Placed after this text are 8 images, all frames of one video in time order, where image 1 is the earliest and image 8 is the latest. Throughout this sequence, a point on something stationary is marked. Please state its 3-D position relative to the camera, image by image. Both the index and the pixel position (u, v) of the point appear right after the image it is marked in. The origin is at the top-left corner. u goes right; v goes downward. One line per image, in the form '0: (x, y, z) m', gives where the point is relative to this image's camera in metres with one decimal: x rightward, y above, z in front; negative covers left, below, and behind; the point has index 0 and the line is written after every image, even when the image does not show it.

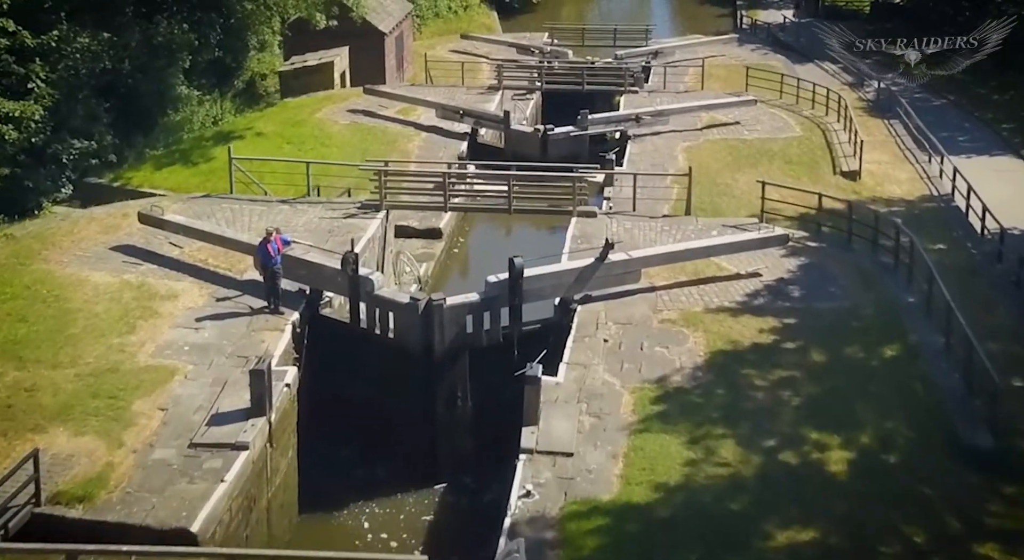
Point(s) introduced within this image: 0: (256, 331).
0: (-3.8, -0.8, +19.2) m
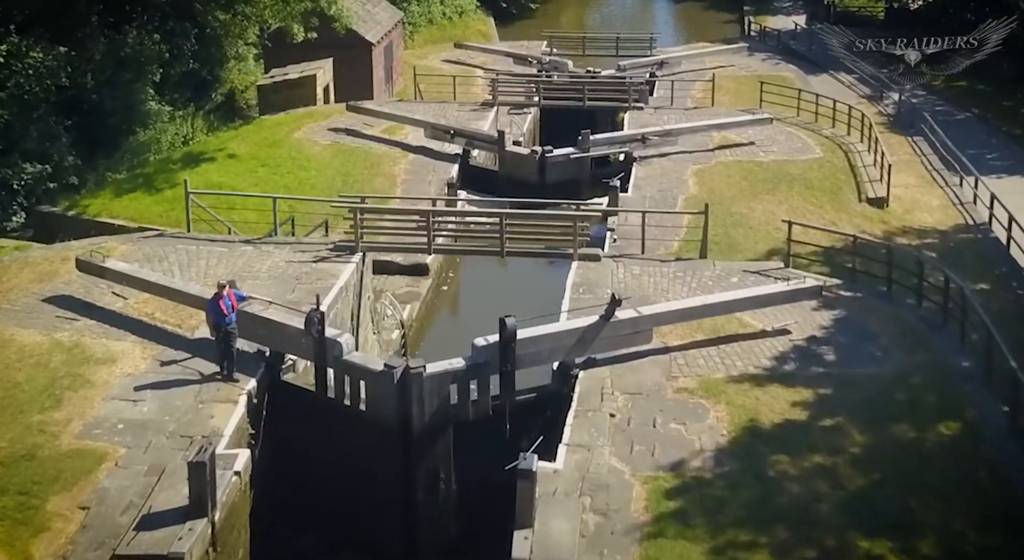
0: (-3.9, -1.6, +16.5) m
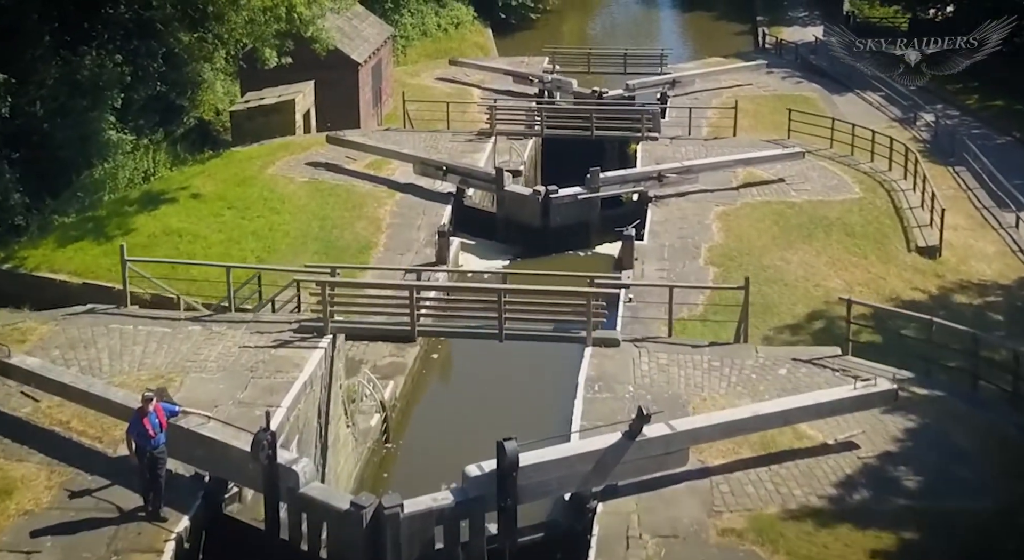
0: (-3.9, -2.7, +12.9) m
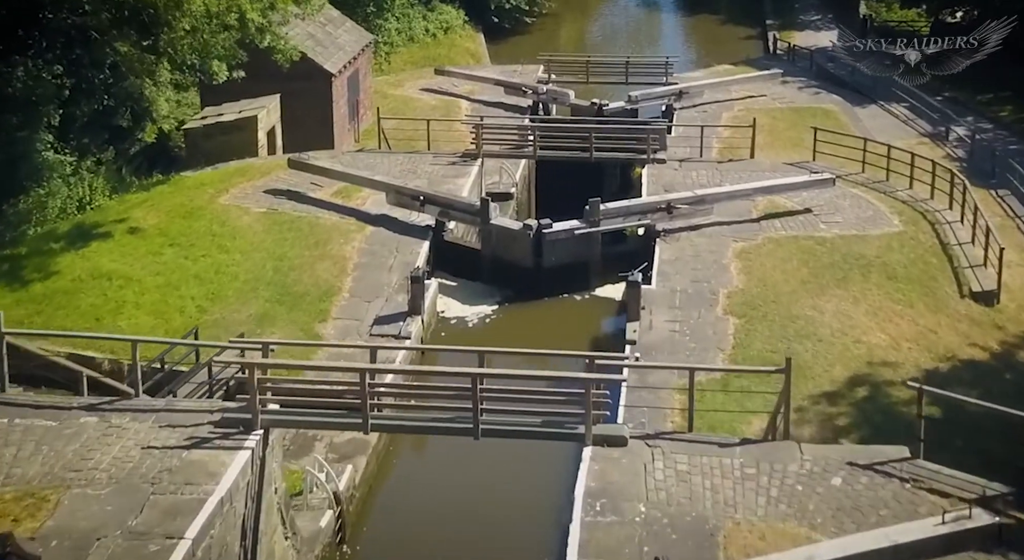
0: (-4.1, -3.6, +9.2) m
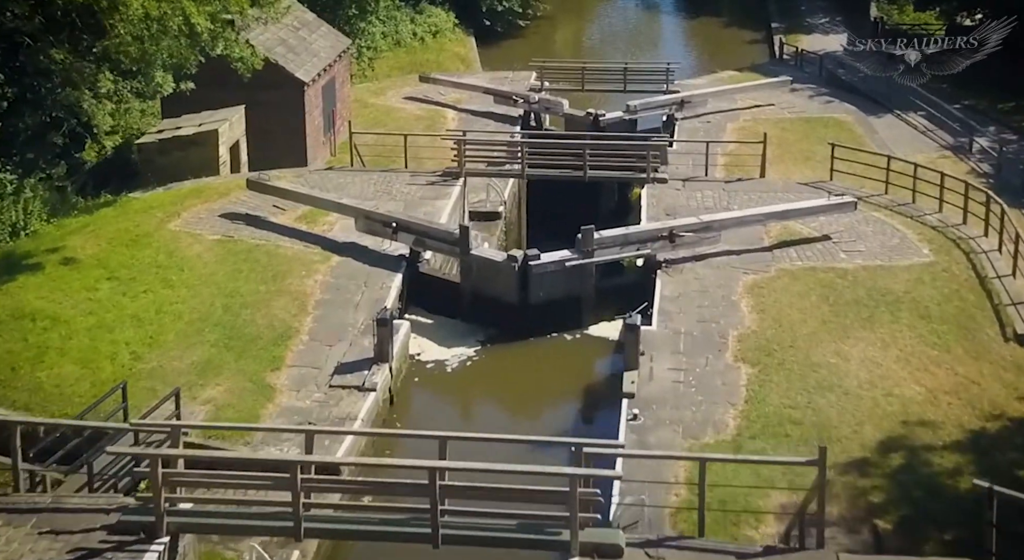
0: (-4.4, -4.2, +6.6) m
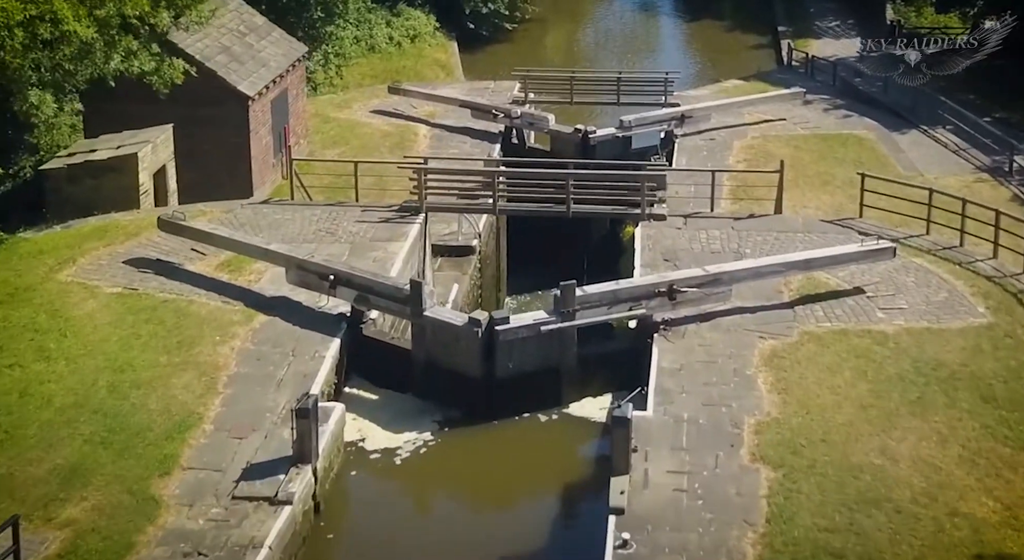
0: (-4.9, -5.1, +2.5) m
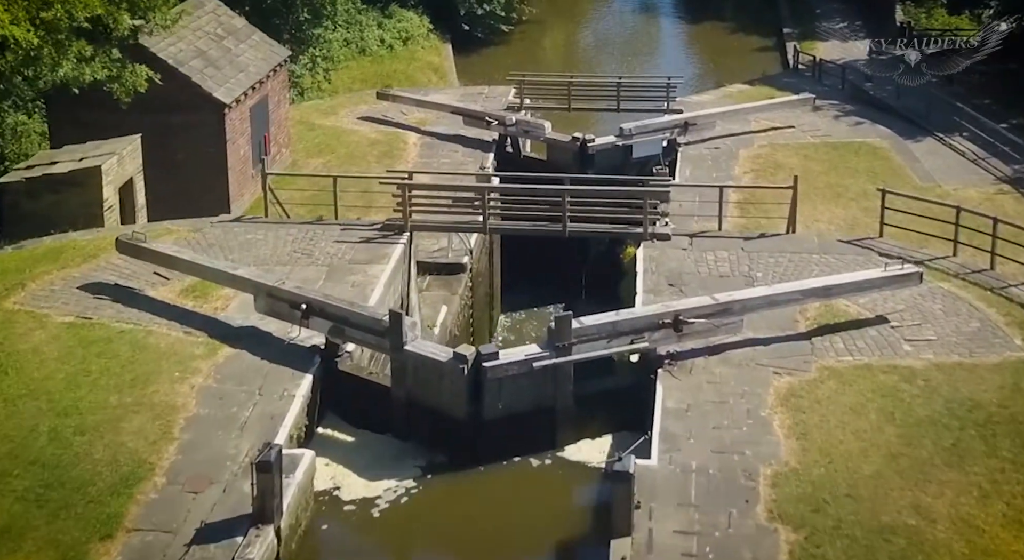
0: (-5.0, -5.4, +0.9) m
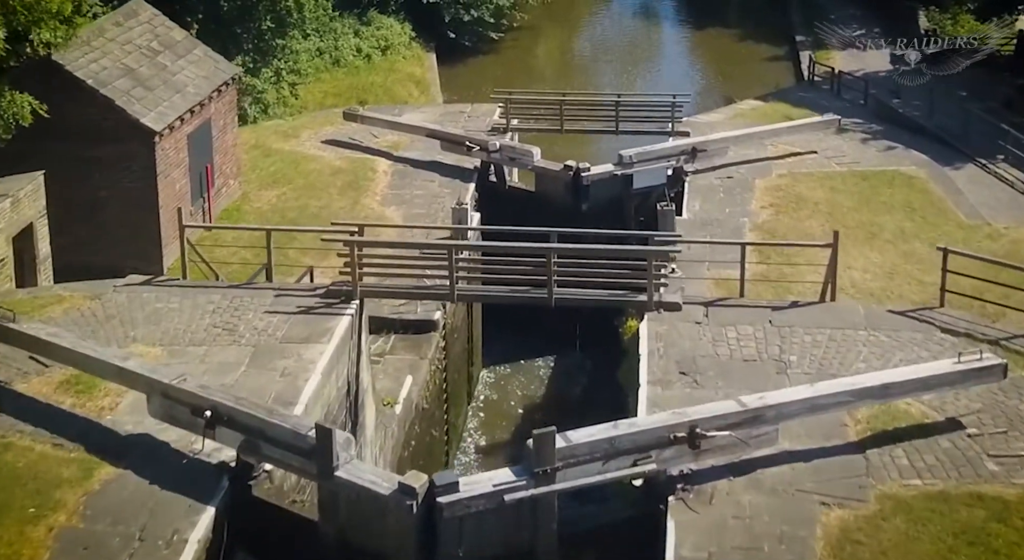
0: (-5.3, -6.4, -2.9) m
